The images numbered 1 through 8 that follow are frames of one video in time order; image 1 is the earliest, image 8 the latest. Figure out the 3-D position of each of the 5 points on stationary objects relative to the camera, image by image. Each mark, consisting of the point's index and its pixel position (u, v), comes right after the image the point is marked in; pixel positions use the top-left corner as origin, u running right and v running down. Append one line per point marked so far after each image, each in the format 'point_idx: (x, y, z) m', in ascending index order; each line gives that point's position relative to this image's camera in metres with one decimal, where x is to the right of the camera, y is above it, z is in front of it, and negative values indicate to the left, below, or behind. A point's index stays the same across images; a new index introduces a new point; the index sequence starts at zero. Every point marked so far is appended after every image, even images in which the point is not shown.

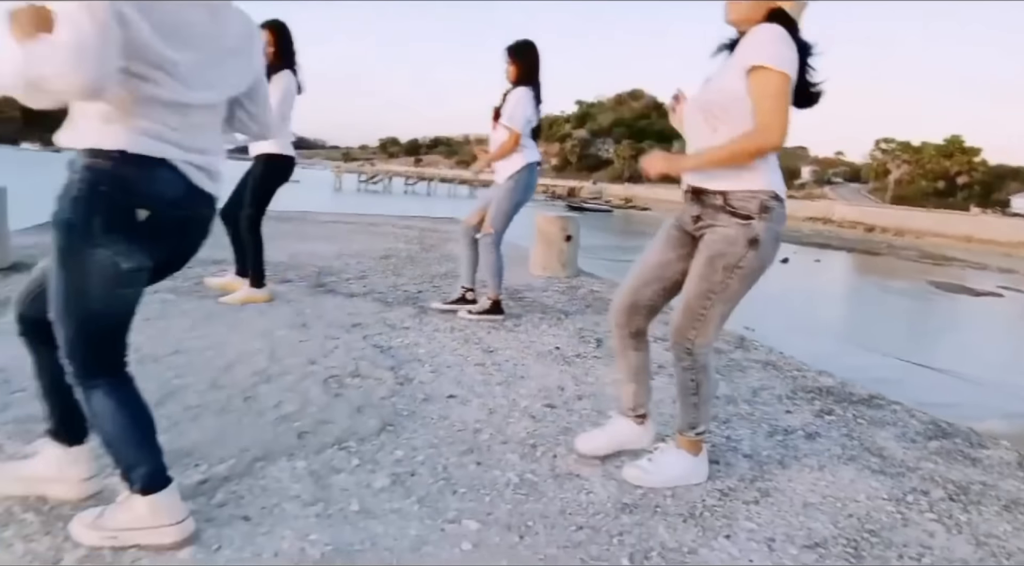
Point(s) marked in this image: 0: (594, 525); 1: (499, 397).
0: (+0.3, -0.8, +2.4) m
1: (-0.1, -0.5, +3.7) m
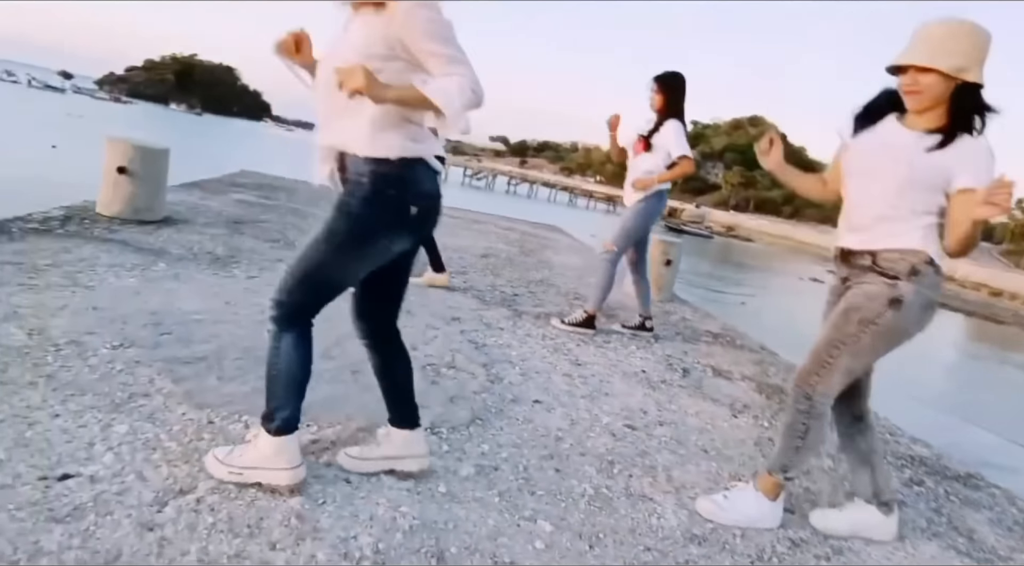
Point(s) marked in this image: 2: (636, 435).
0: (+0.5, -0.9, +2.5) m
1: (+0.4, -0.6, +3.8) m
2: (+0.6, -0.7, +3.6) m
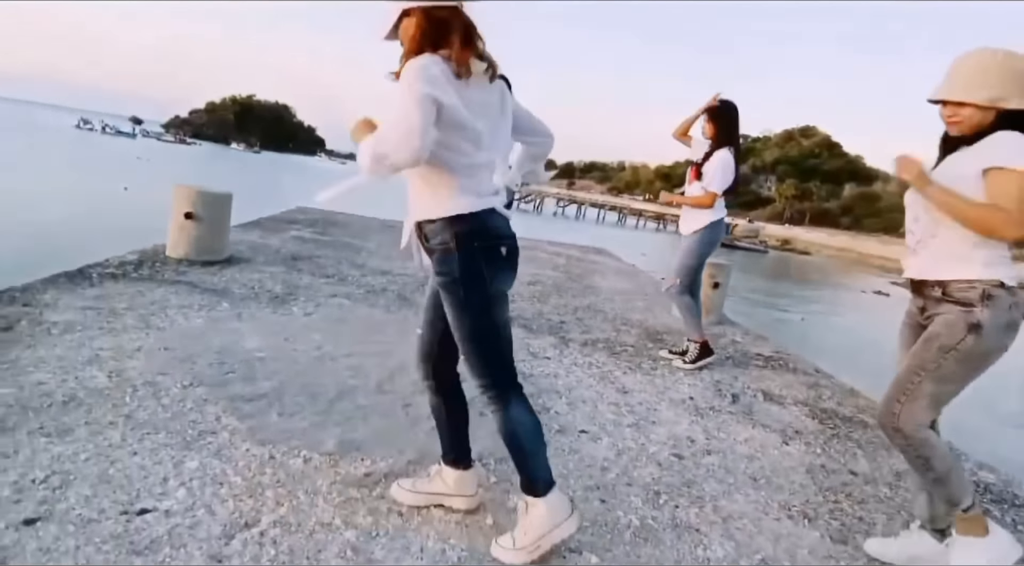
0: (+0.6, -1.0, +2.5) m
1: (+0.6, -0.8, +3.9) m
2: (+0.8, -0.9, +3.7) m
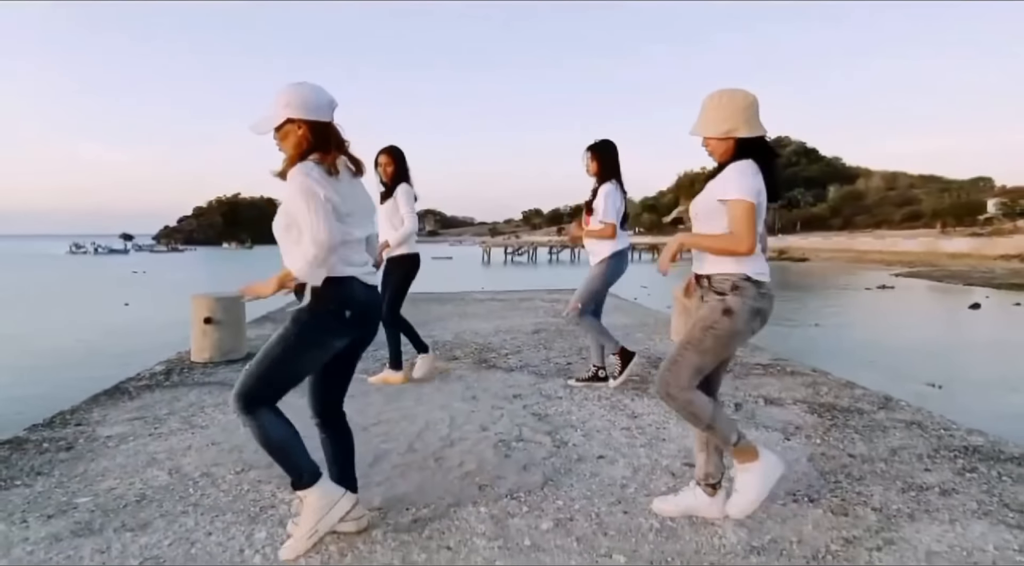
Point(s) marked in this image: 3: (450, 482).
0: (+0.8, -1.1, +2.9) m
1: (+0.7, -1.0, +4.3) m
2: (+1.0, -1.0, +4.0) m
3: (-0.3, -1.0, +3.8) m
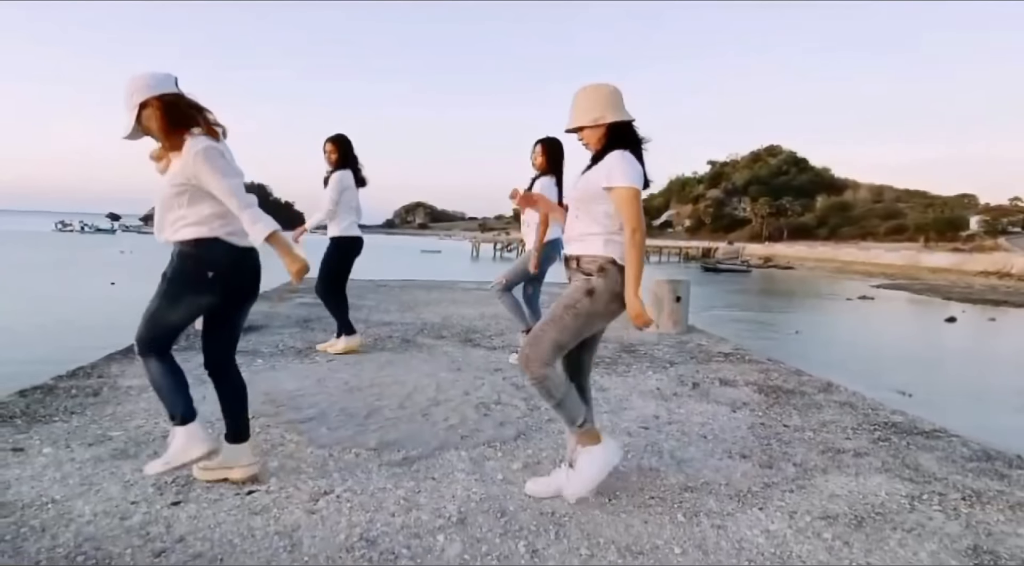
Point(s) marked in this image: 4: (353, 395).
0: (+0.7, -1.0, +3.5) m
1: (+0.6, -0.9, +4.8) m
2: (+0.8, -0.9, +4.6) m
3: (-0.4, -0.9, +4.4) m
4: (-1.1, -0.8, +5.3) m
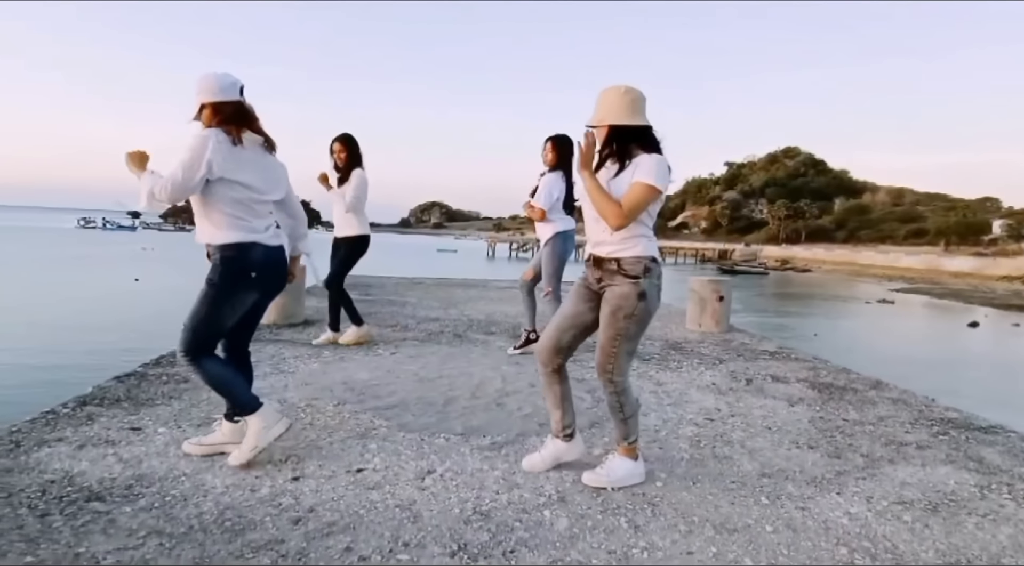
0: (+1.1, -1.0, +3.7) m
1: (+1.0, -0.9, +5.1) m
2: (+1.3, -0.9, +4.8) m
3: (0.0, -0.8, +4.7) m
4: (-0.6, -0.7, +5.5) m
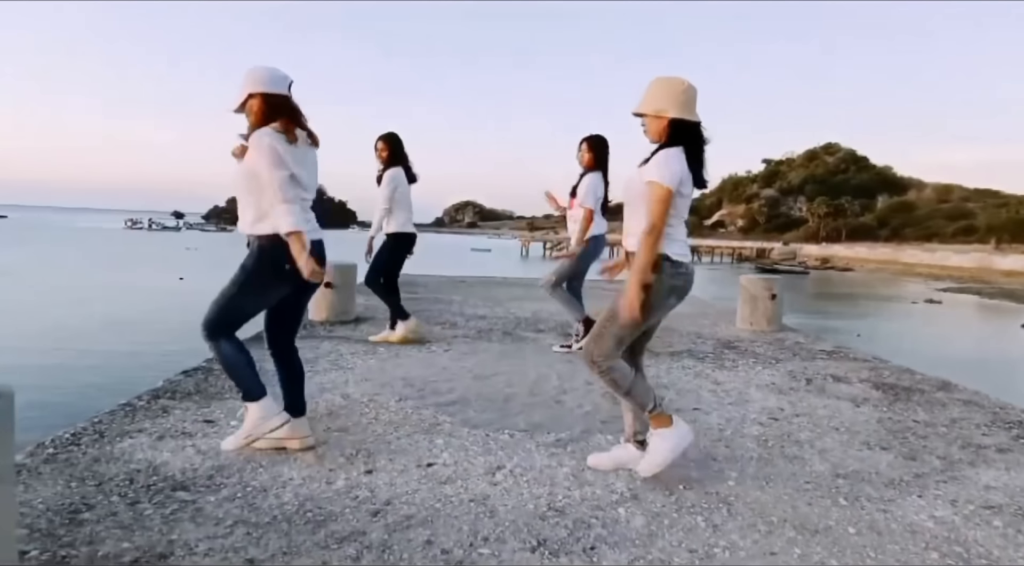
0: (+1.4, -0.9, +3.6) m
1: (+1.4, -0.8, +5.0) m
2: (+1.6, -0.9, +4.8) m
3: (+0.4, -0.8, +4.6) m
4: (-0.2, -0.7, +5.5) m
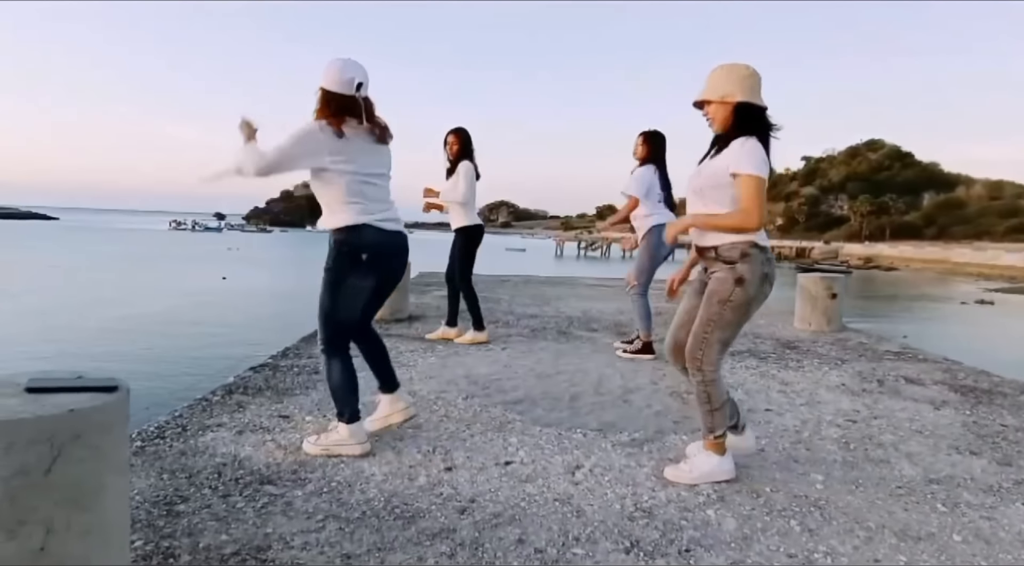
0: (+1.8, -0.9, +3.5) m
1: (+1.9, -0.8, +4.9) m
2: (+2.1, -0.9, +4.6) m
3: (+0.8, -0.8, +4.6) m
4: (+0.2, -0.7, +5.4) m
